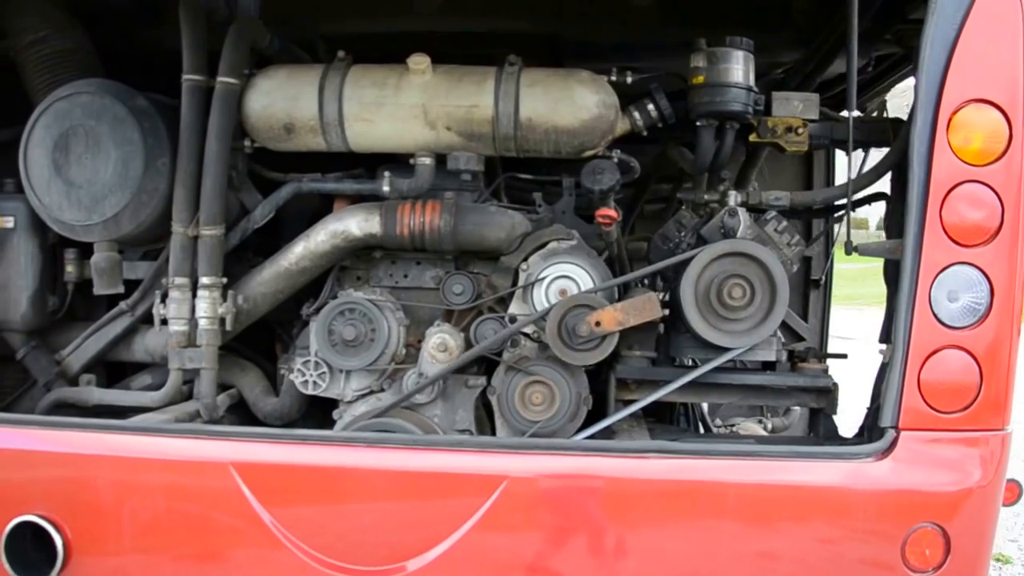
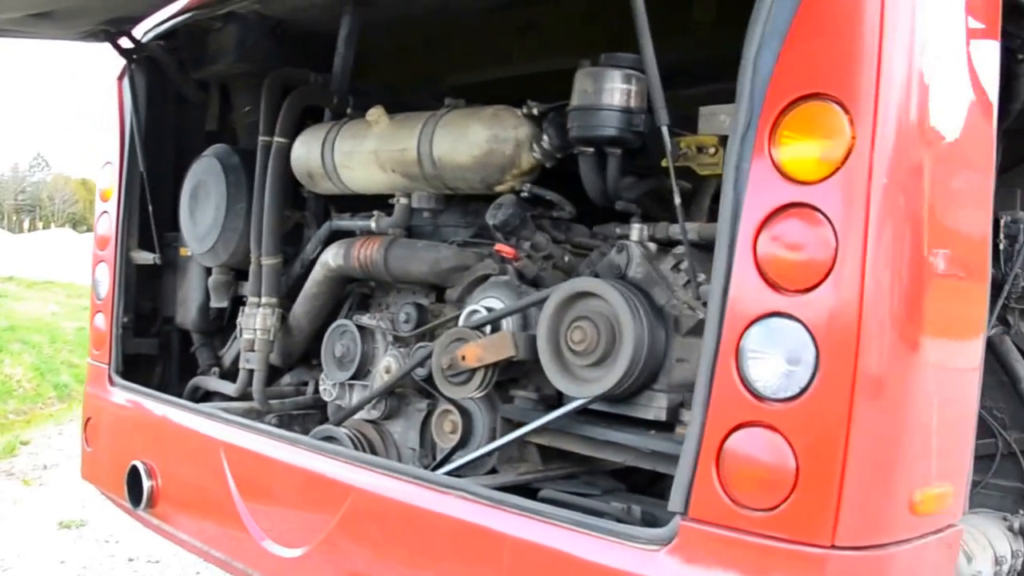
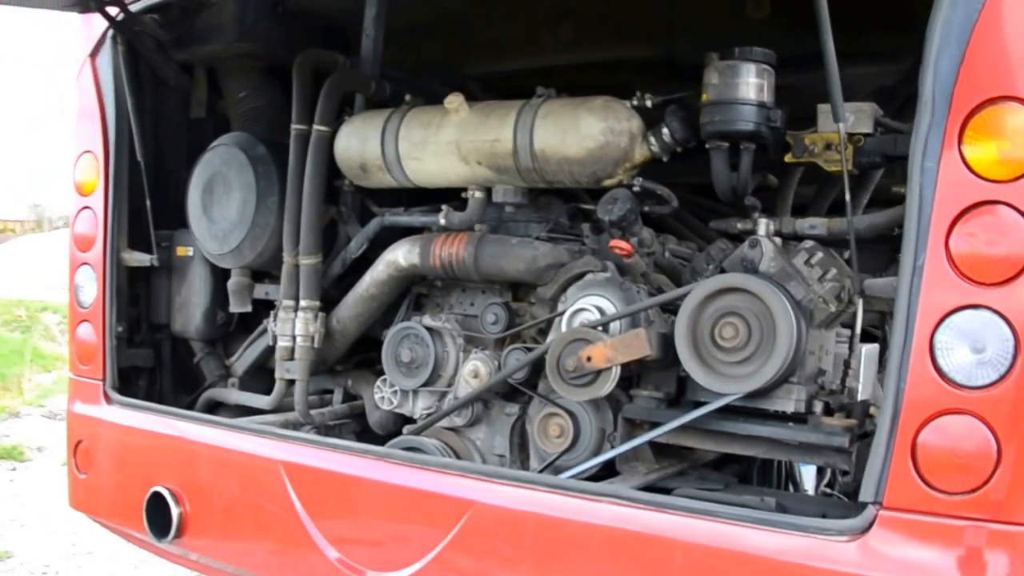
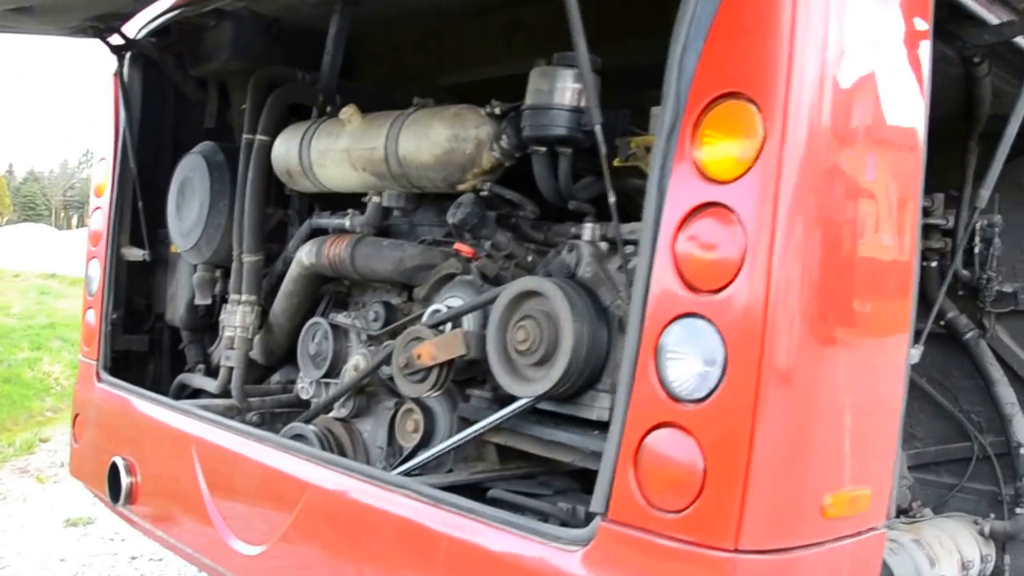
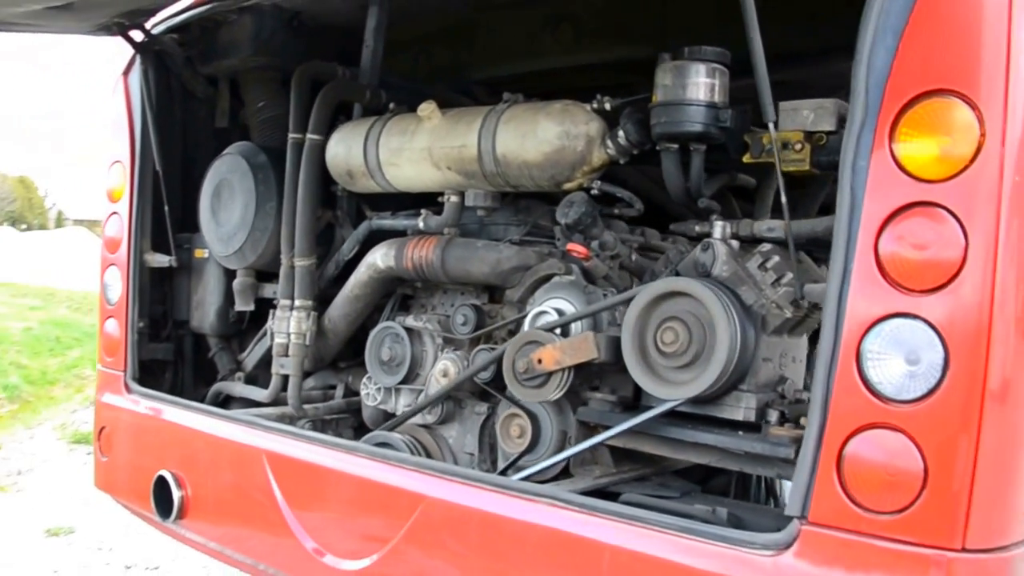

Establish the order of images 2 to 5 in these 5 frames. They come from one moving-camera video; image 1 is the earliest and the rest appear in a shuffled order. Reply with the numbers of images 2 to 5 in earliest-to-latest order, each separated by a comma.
3, 5, 2, 4
